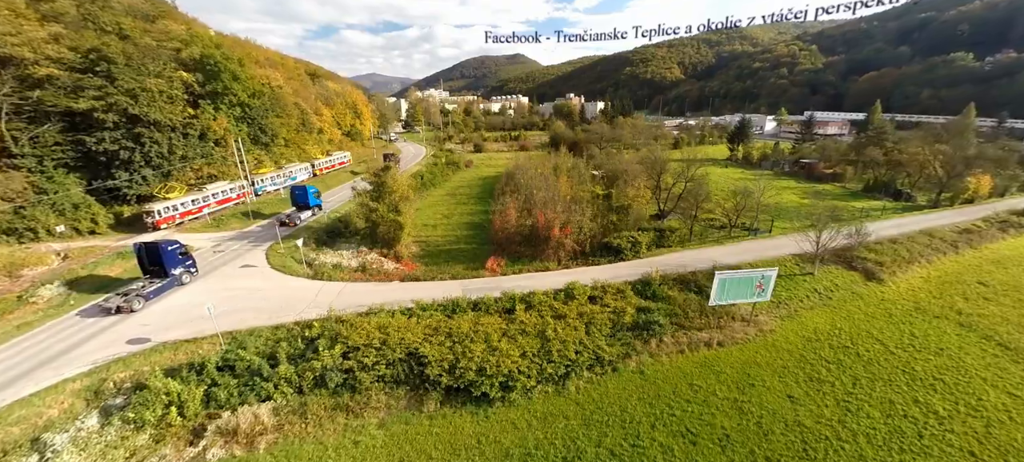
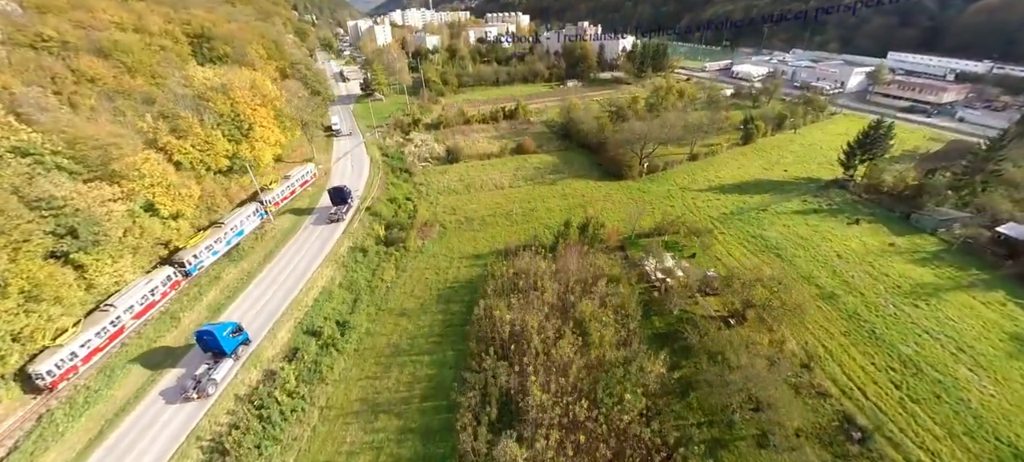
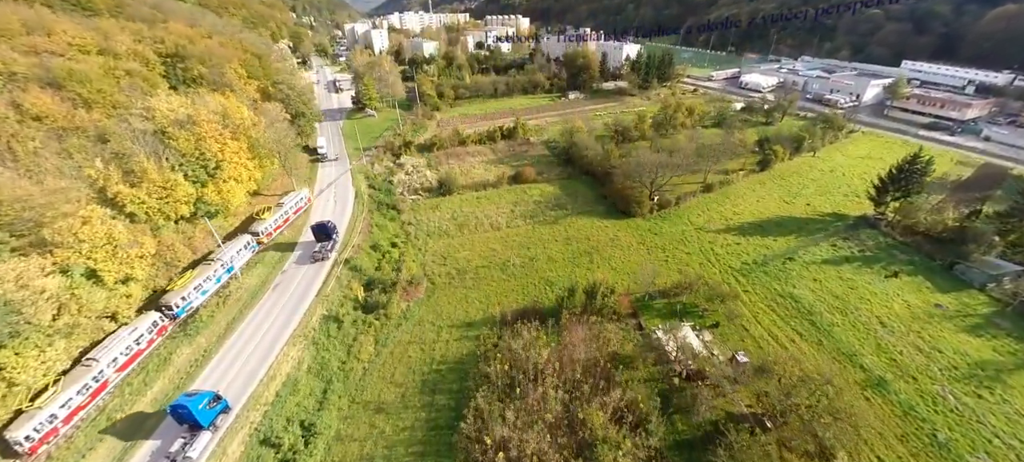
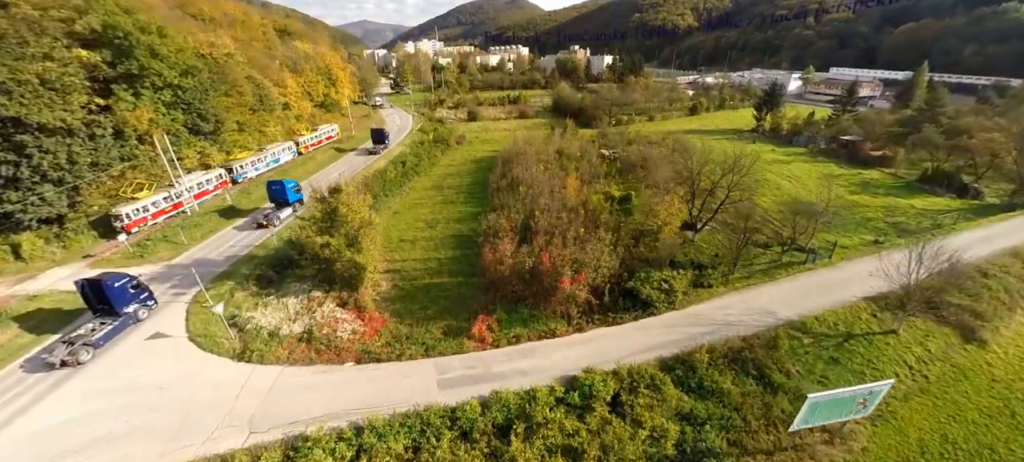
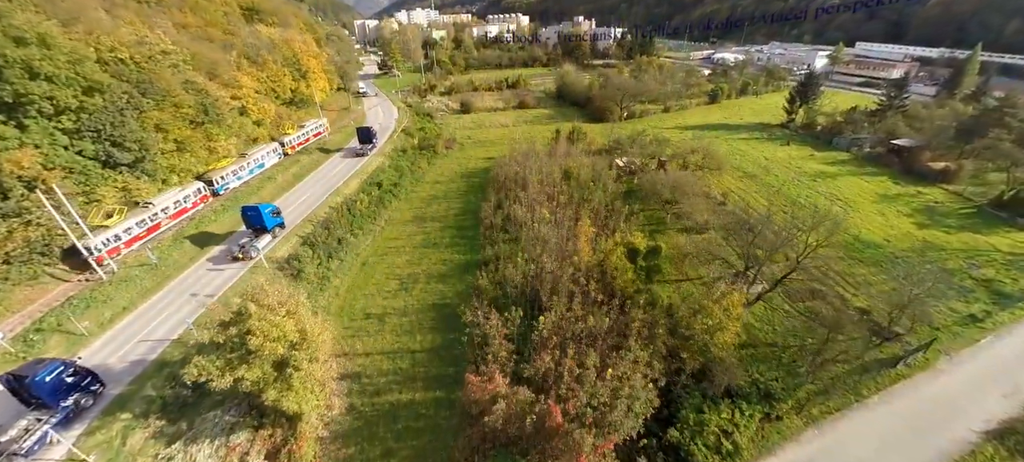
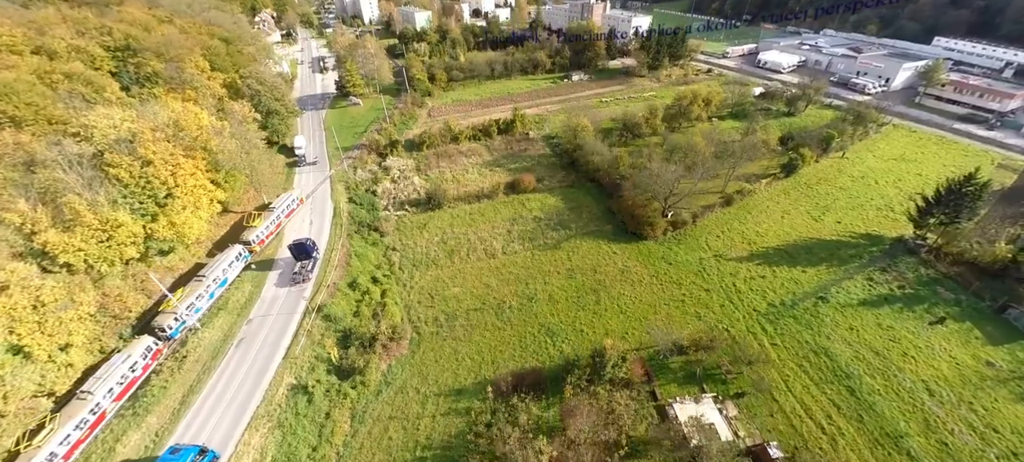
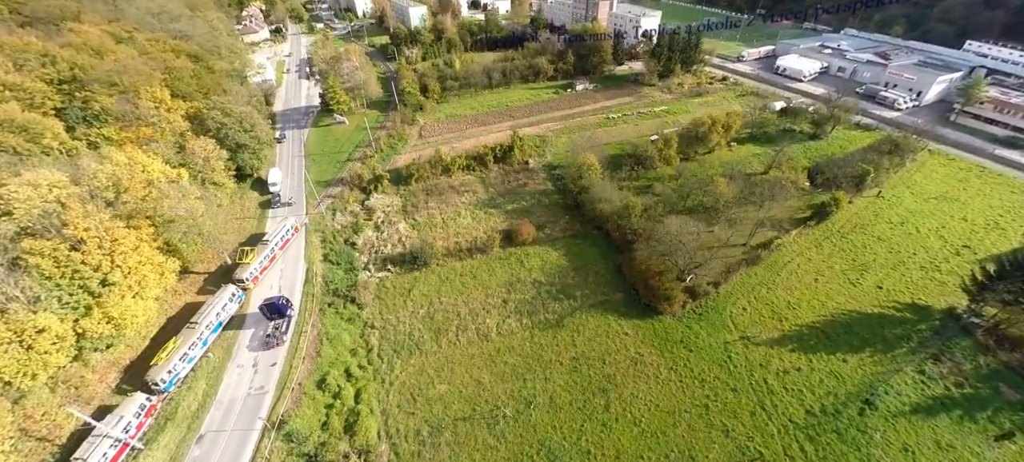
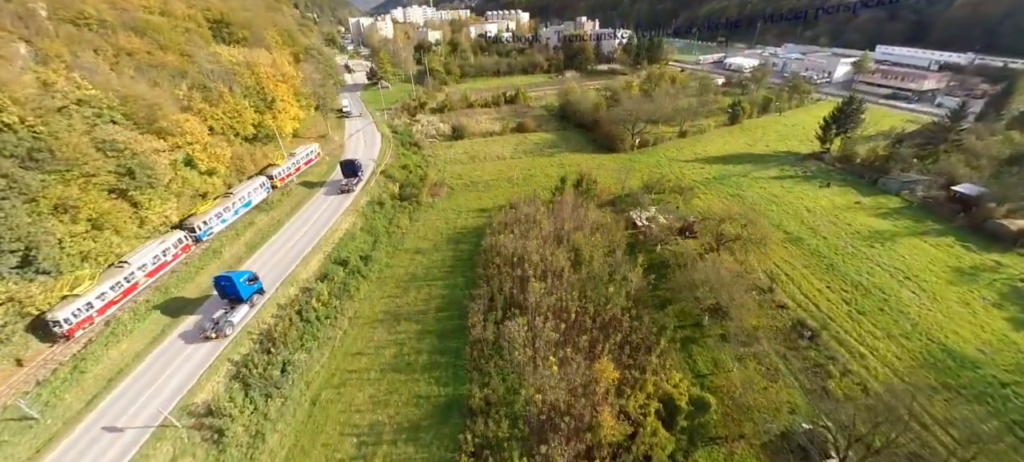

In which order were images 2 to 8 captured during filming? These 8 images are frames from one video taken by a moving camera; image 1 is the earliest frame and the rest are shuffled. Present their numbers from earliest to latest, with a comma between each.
4, 5, 8, 2, 3, 6, 7
